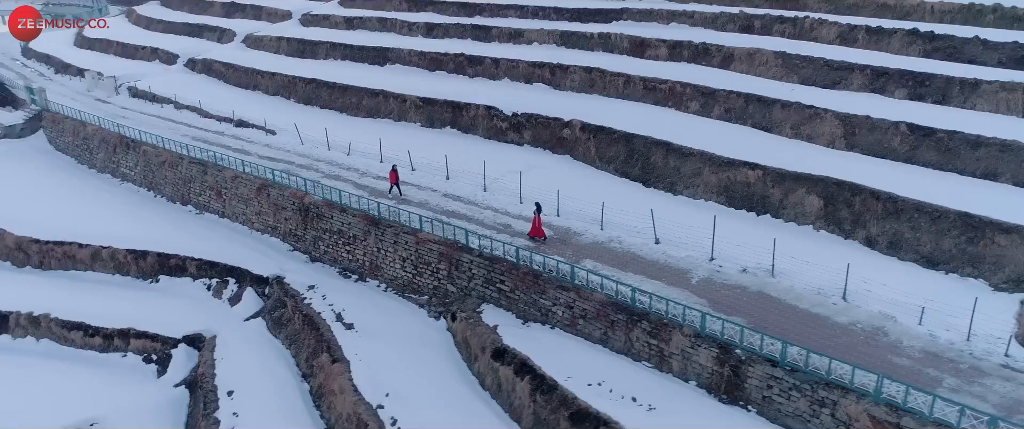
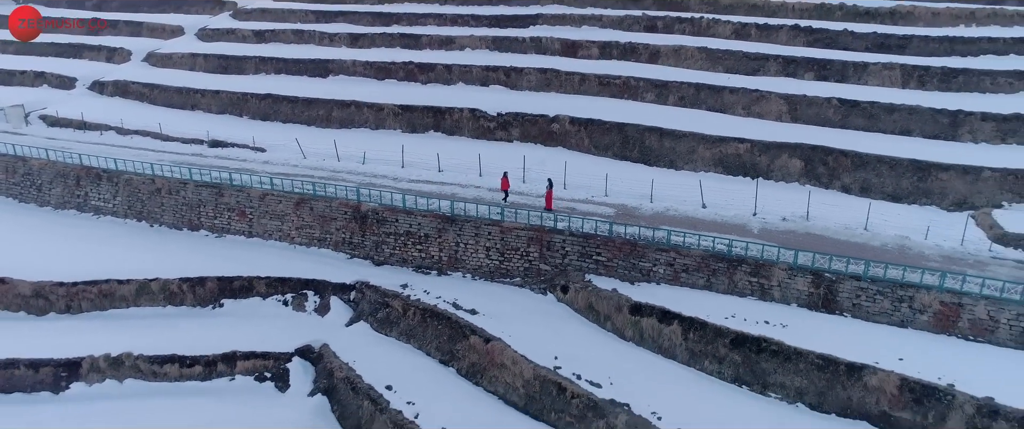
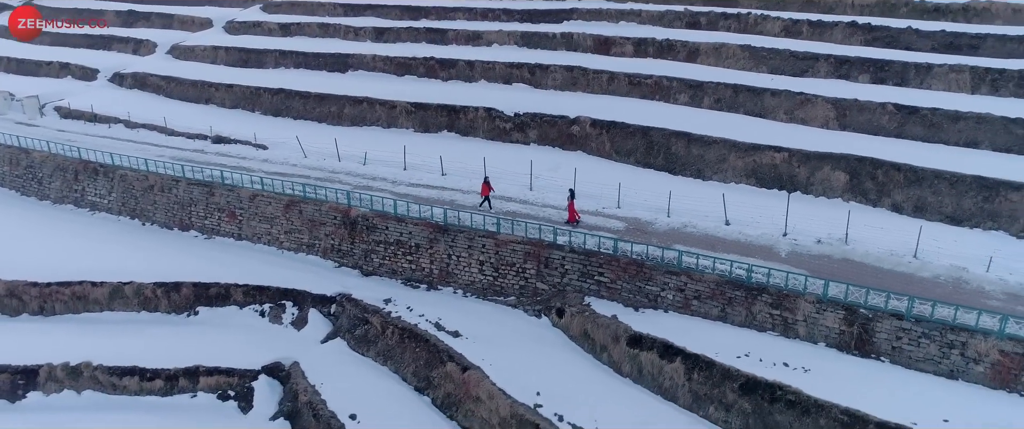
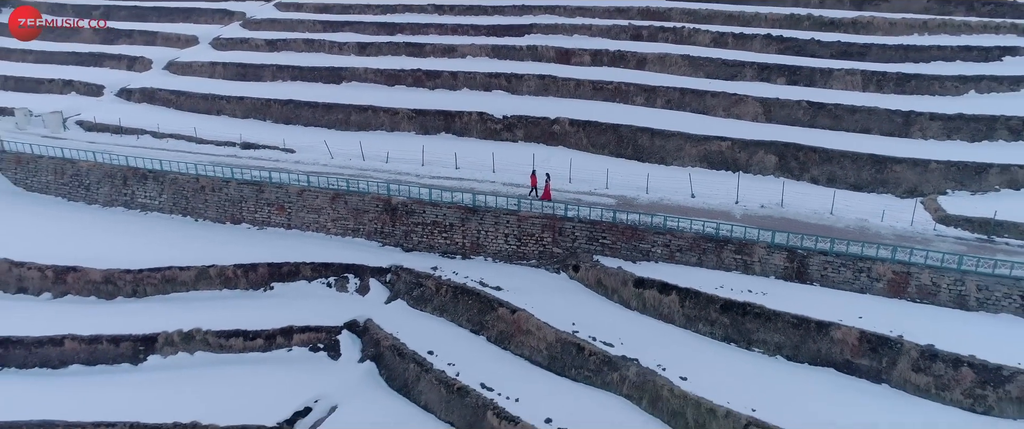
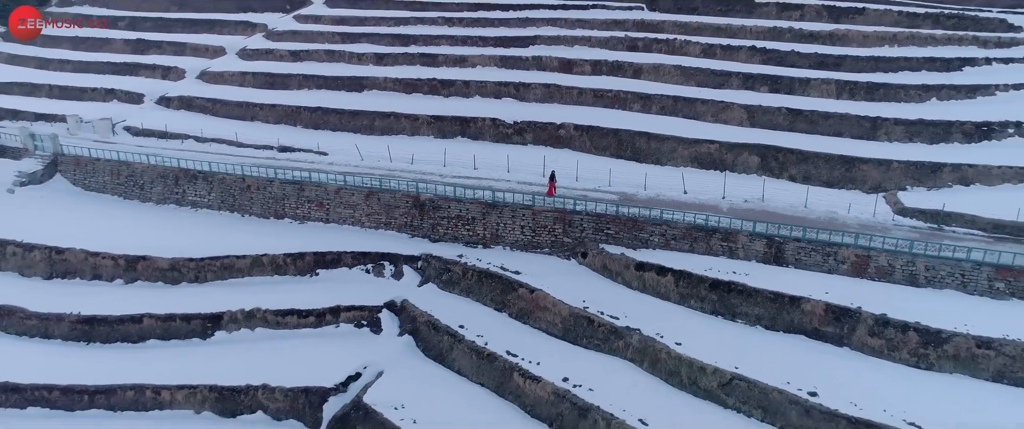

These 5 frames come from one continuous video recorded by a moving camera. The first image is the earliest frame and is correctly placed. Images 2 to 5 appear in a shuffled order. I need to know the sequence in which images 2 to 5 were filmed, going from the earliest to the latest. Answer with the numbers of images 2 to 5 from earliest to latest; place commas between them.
3, 2, 4, 5
